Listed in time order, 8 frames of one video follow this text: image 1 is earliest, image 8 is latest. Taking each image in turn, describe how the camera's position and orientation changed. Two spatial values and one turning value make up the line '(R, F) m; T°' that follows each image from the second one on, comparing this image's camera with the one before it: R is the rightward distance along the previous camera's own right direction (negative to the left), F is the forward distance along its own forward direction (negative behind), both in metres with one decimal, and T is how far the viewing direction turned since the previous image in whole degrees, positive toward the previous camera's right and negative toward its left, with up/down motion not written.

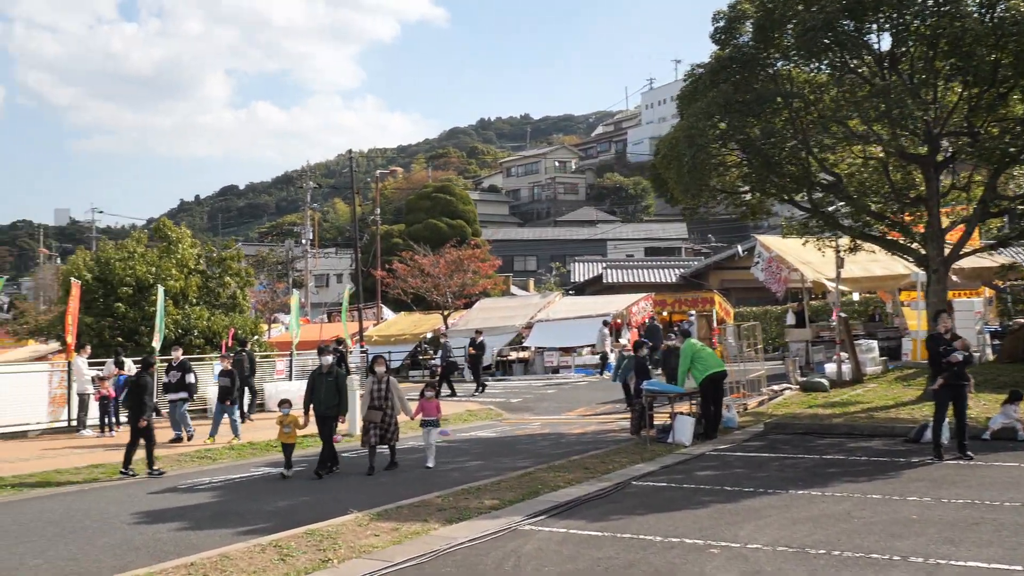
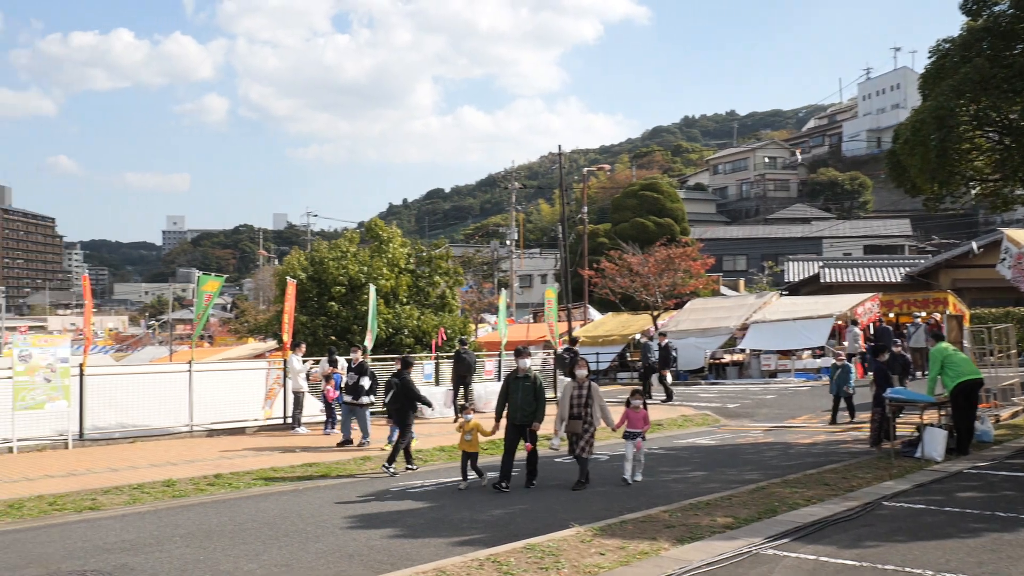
(-0.2, +0.6) m; -10°
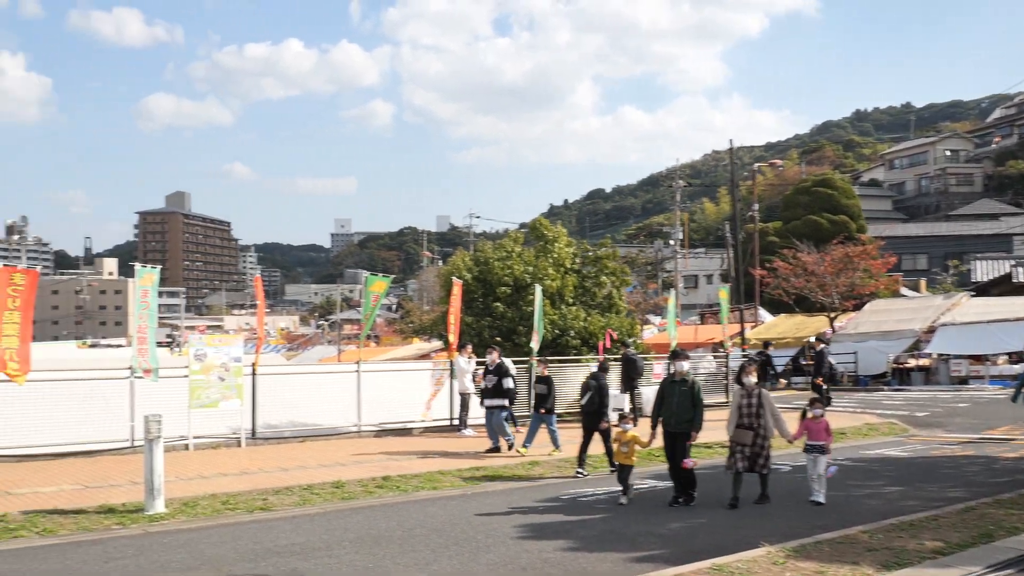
(-0.1, +0.4) m; -8°
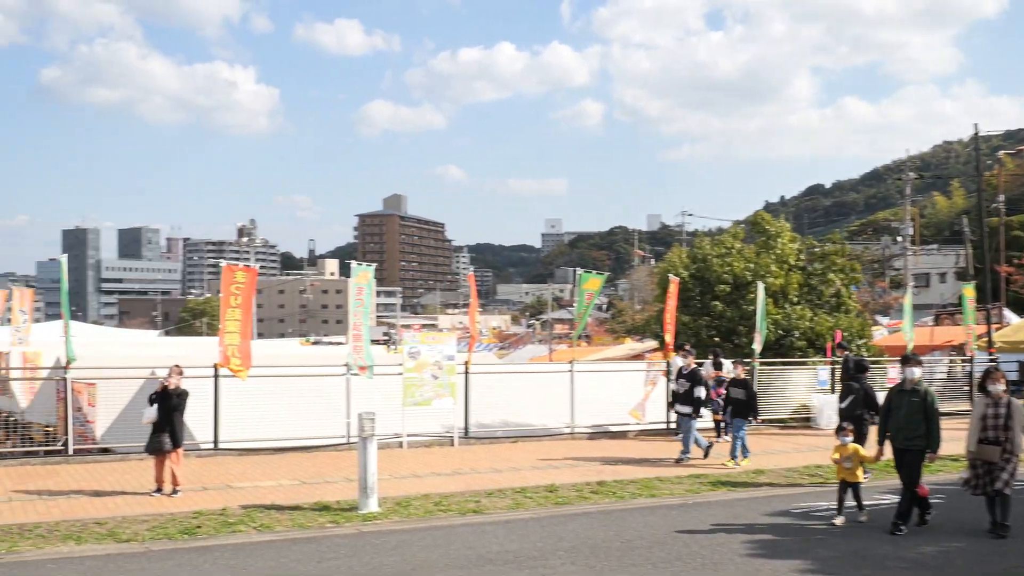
(-0.1, +0.6) m; -10°
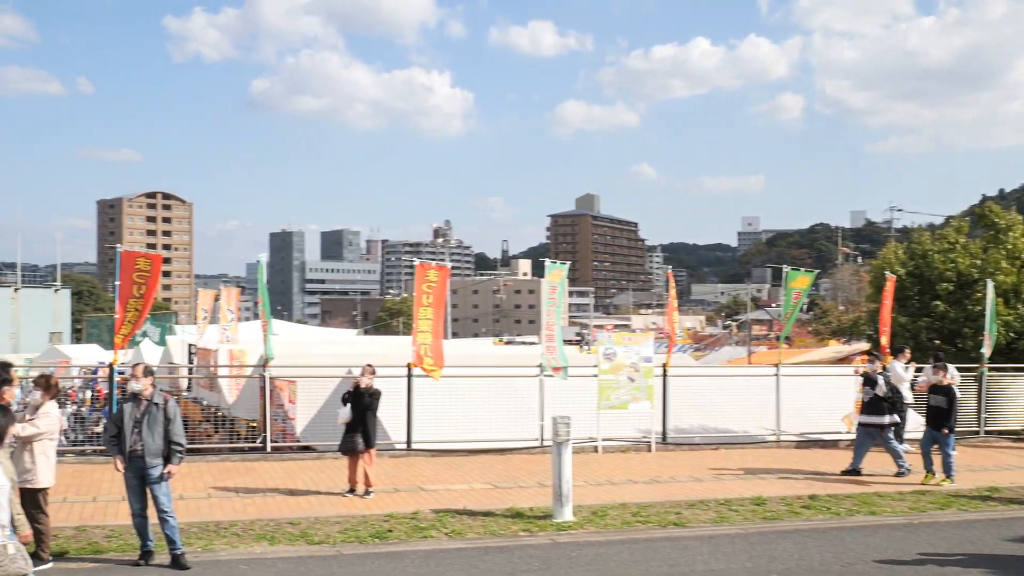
(-0.1, +0.6) m; -10°
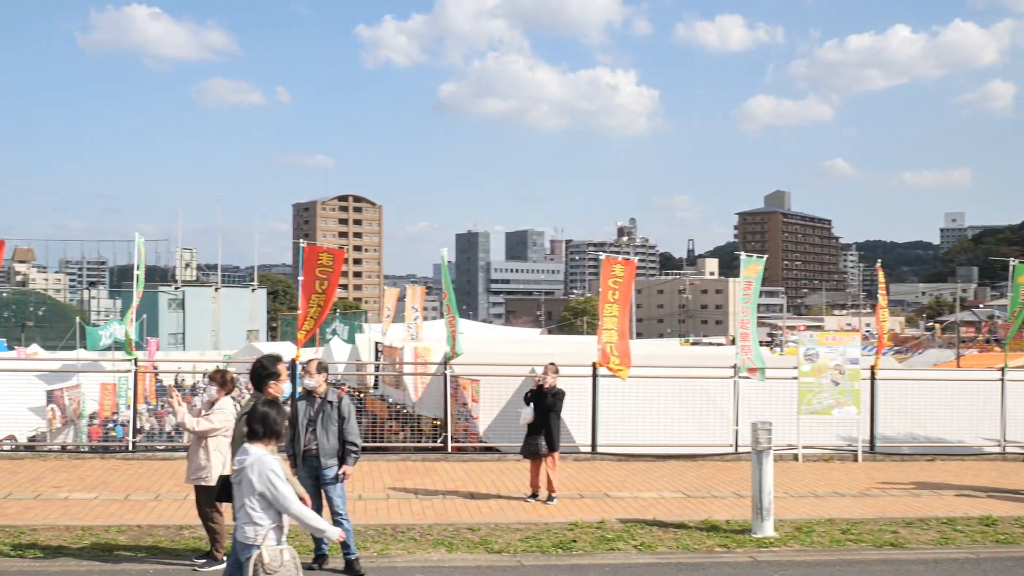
(-0.1, +0.7) m; -9°
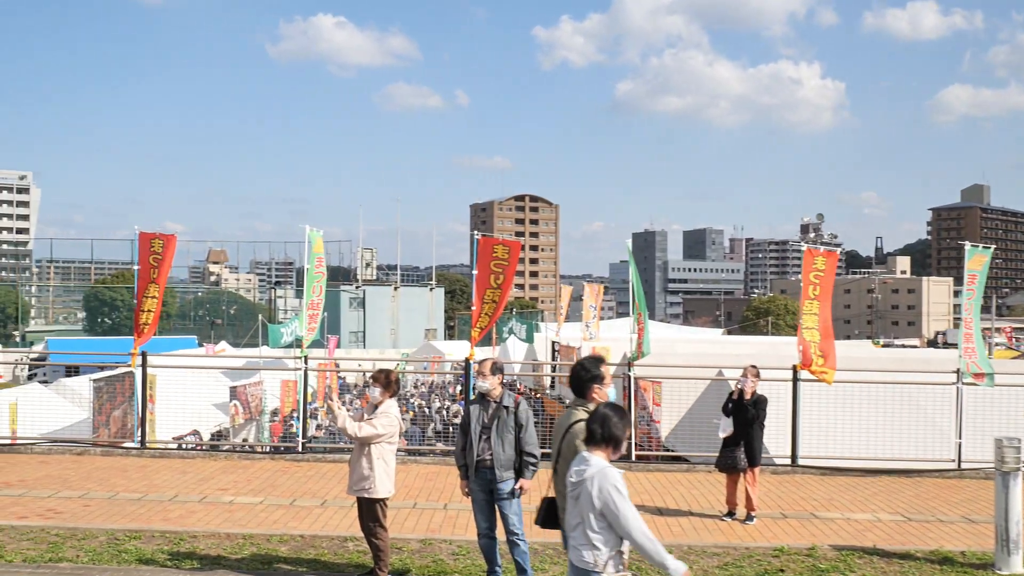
(-0.1, +1.0) m; -9°
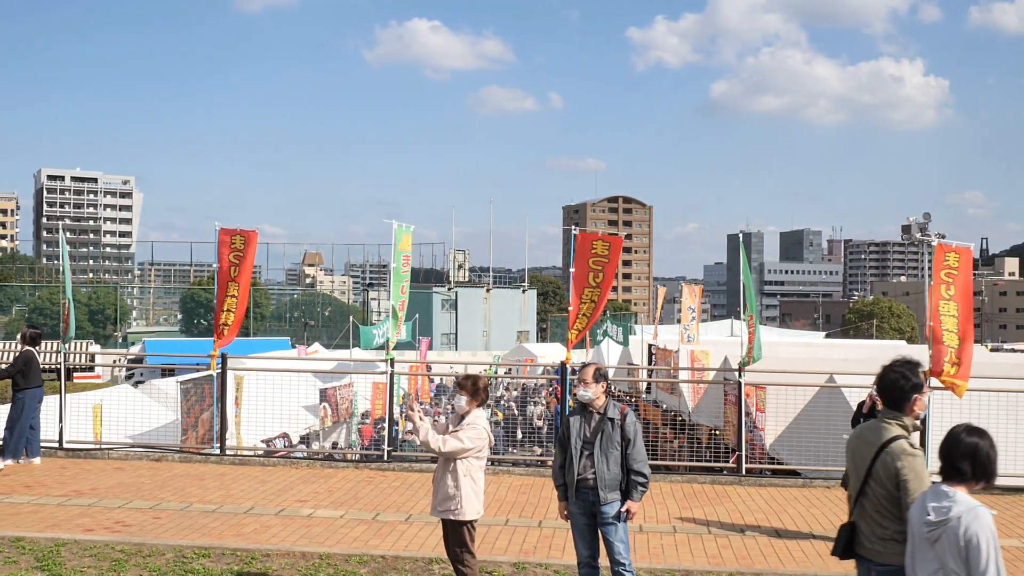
(-0.1, +0.8) m; -5°
